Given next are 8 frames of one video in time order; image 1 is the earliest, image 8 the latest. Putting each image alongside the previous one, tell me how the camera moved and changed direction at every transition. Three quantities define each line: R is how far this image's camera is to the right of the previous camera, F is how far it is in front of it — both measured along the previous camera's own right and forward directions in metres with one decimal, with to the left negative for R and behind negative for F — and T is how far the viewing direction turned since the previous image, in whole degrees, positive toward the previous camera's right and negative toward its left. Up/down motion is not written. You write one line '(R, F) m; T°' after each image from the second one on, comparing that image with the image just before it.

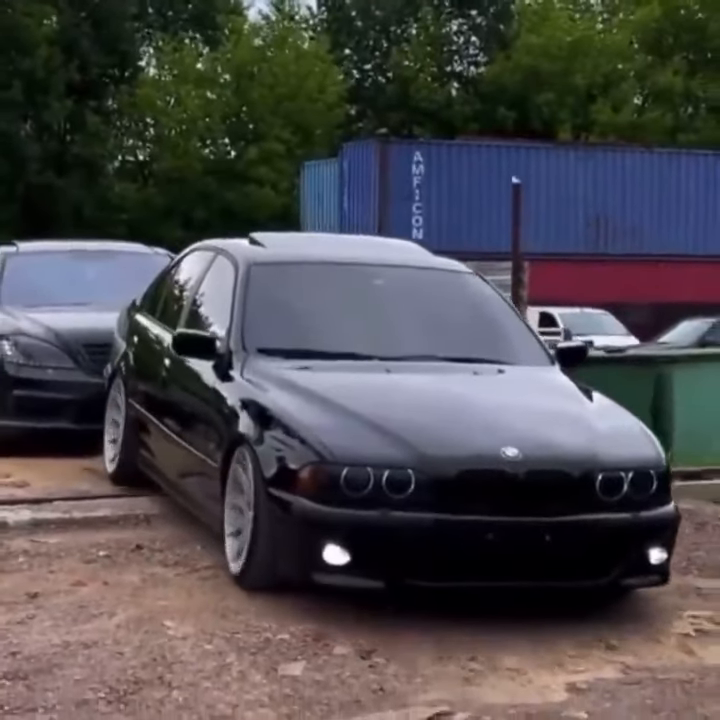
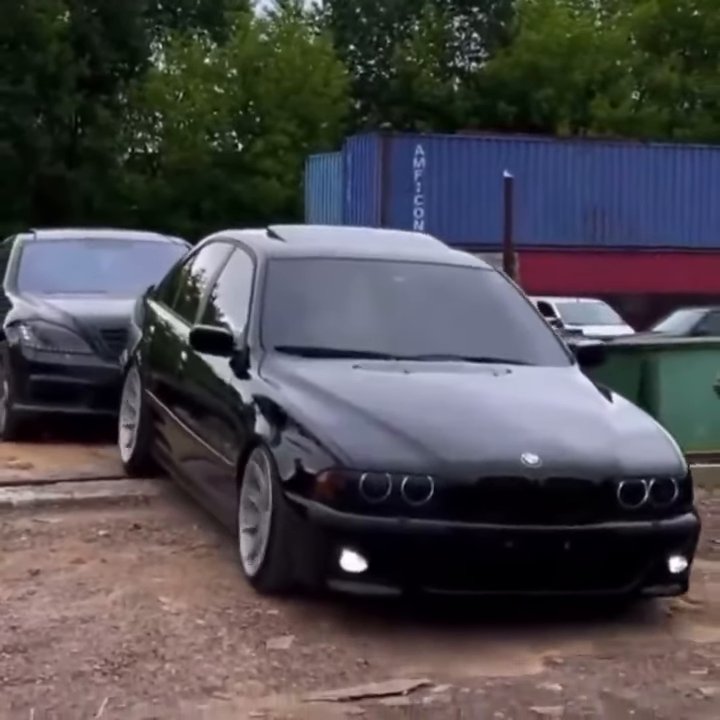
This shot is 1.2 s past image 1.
(+0.1, -0.2) m; -1°
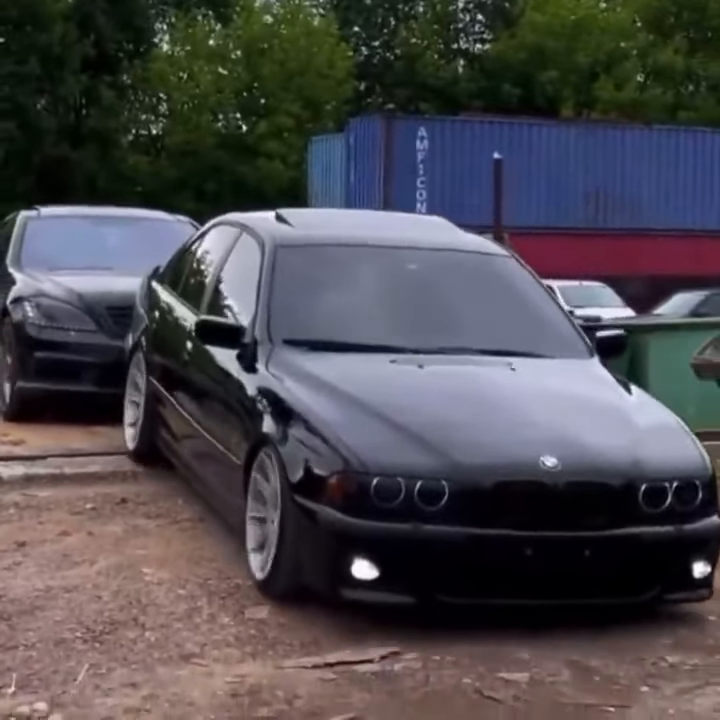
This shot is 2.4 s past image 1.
(+0.2, 0.0) m; -2°
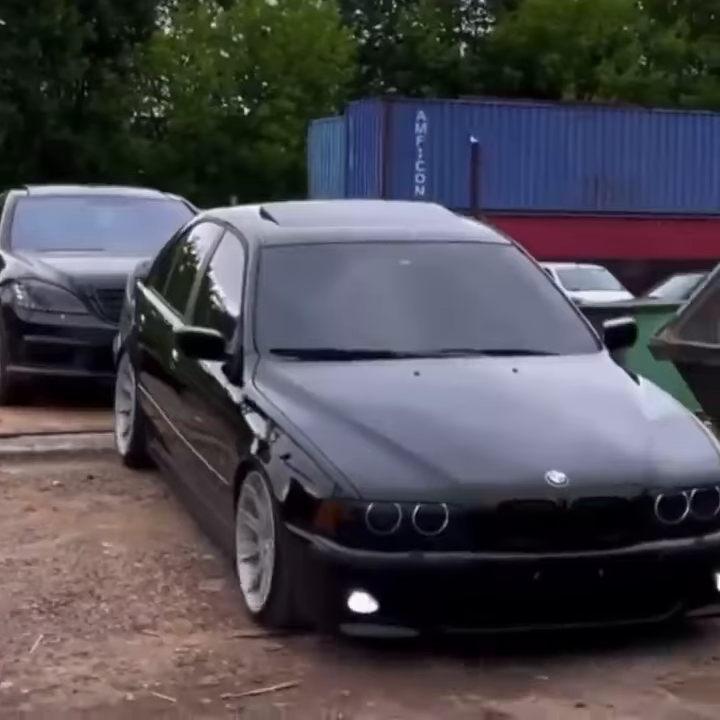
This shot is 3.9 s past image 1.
(+0.4, 0.0) m; -3°
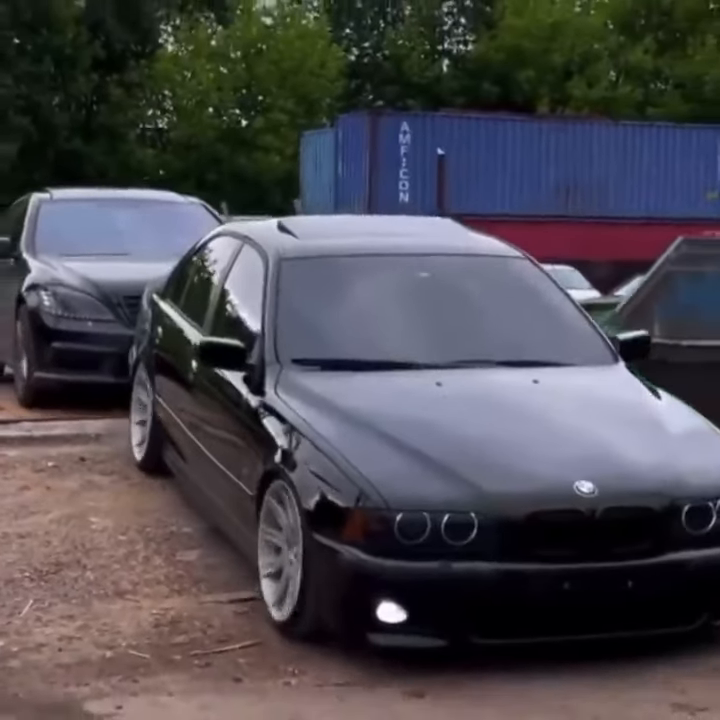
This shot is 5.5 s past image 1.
(+0.3, -0.6) m; -2°
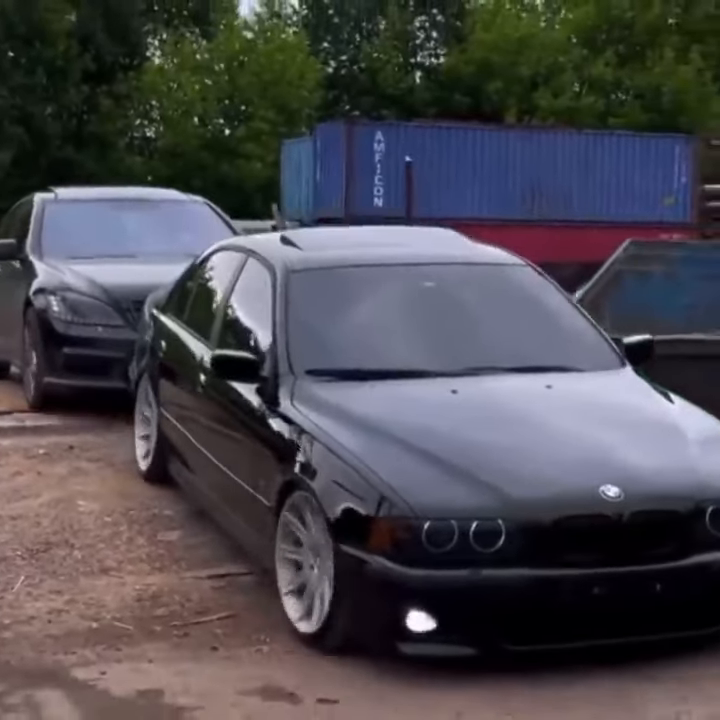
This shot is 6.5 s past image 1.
(+0.1, -0.5) m; 0°
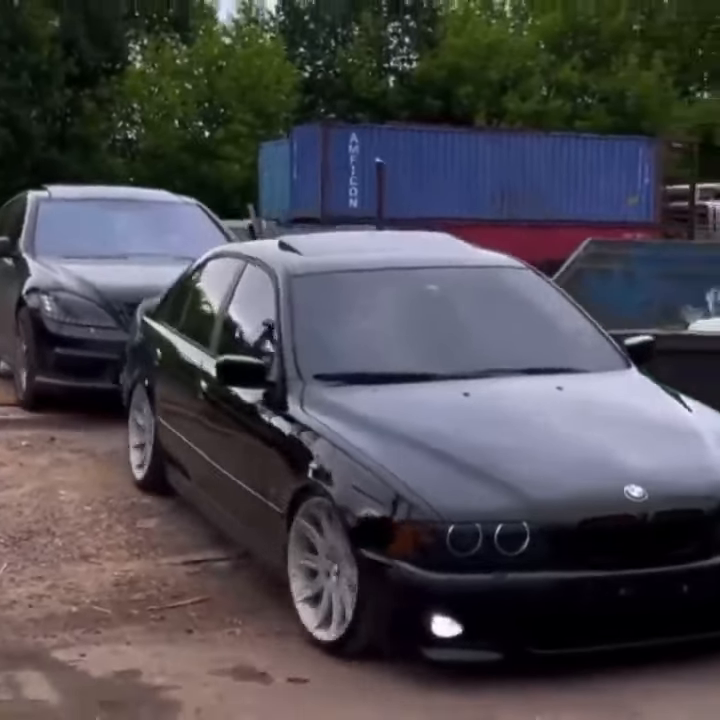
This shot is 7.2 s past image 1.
(+0.1, -0.3) m; 0°
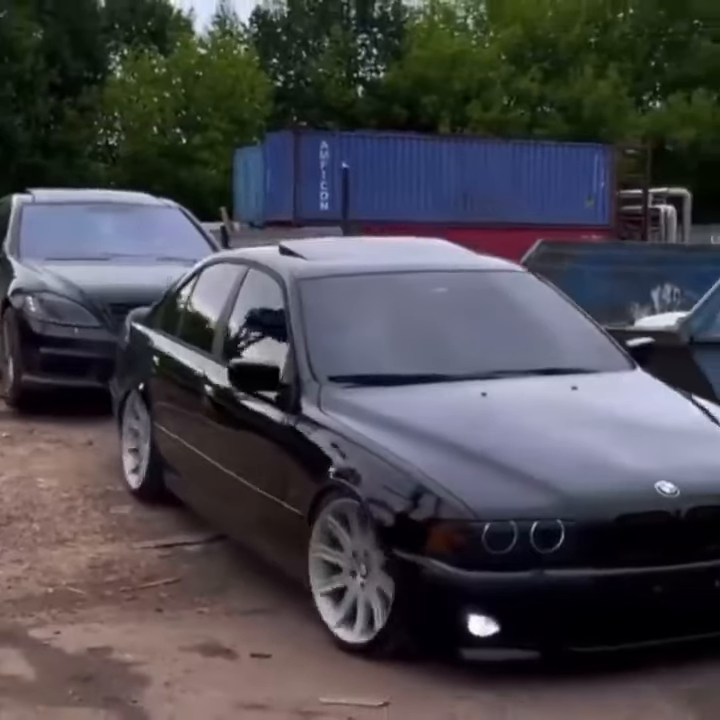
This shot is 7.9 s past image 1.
(+0.2, -0.5) m; 0°
